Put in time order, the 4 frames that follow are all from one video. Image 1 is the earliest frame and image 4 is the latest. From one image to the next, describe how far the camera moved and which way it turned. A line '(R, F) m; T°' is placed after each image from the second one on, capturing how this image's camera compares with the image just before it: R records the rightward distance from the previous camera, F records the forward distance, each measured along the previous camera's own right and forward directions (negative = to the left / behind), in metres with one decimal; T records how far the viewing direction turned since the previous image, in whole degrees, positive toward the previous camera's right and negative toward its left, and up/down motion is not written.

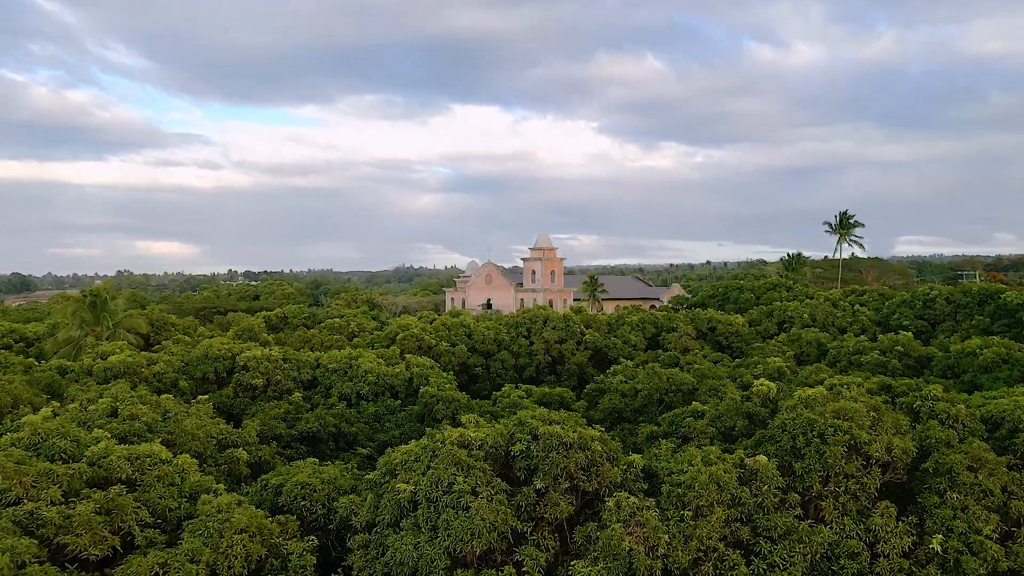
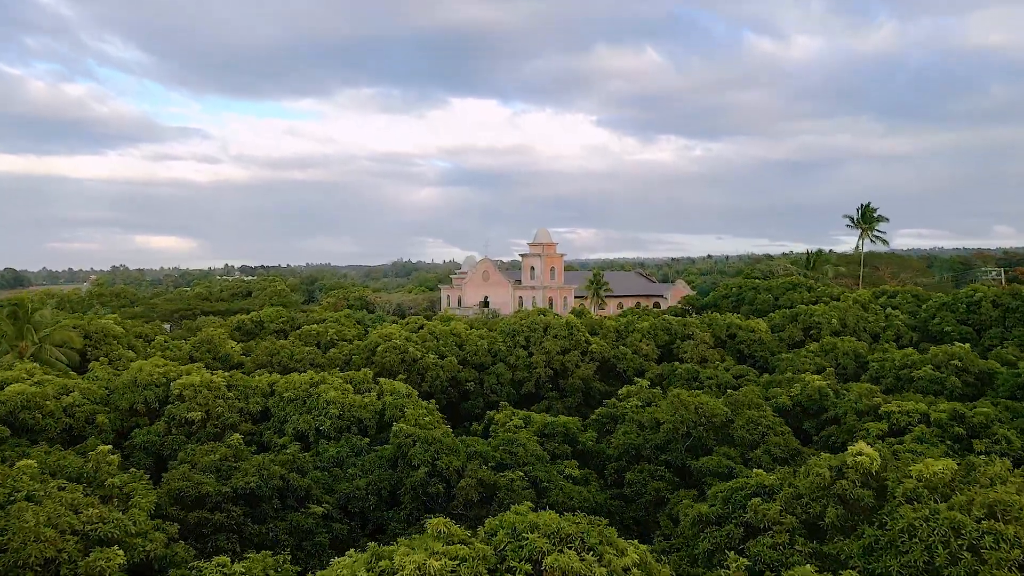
(+0.1, +3.6) m; 0°
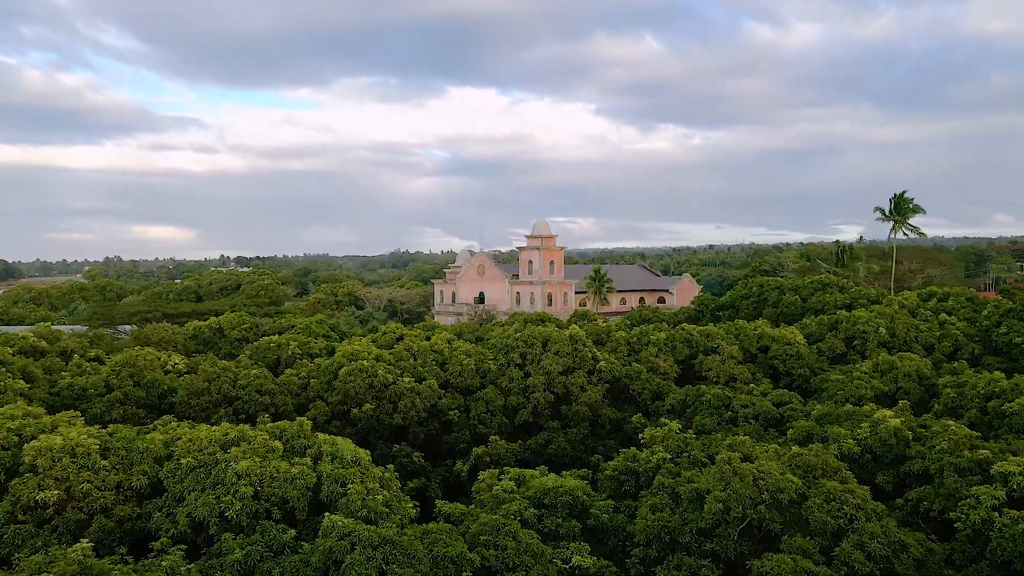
(+0.2, +4.7) m; 0°
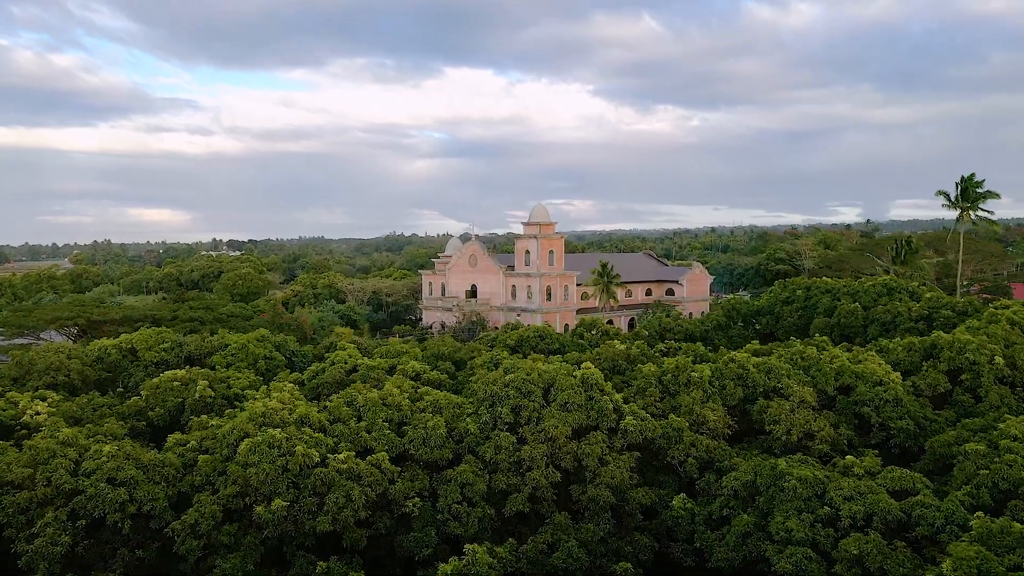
(+0.2, +7.2) m; 0°
